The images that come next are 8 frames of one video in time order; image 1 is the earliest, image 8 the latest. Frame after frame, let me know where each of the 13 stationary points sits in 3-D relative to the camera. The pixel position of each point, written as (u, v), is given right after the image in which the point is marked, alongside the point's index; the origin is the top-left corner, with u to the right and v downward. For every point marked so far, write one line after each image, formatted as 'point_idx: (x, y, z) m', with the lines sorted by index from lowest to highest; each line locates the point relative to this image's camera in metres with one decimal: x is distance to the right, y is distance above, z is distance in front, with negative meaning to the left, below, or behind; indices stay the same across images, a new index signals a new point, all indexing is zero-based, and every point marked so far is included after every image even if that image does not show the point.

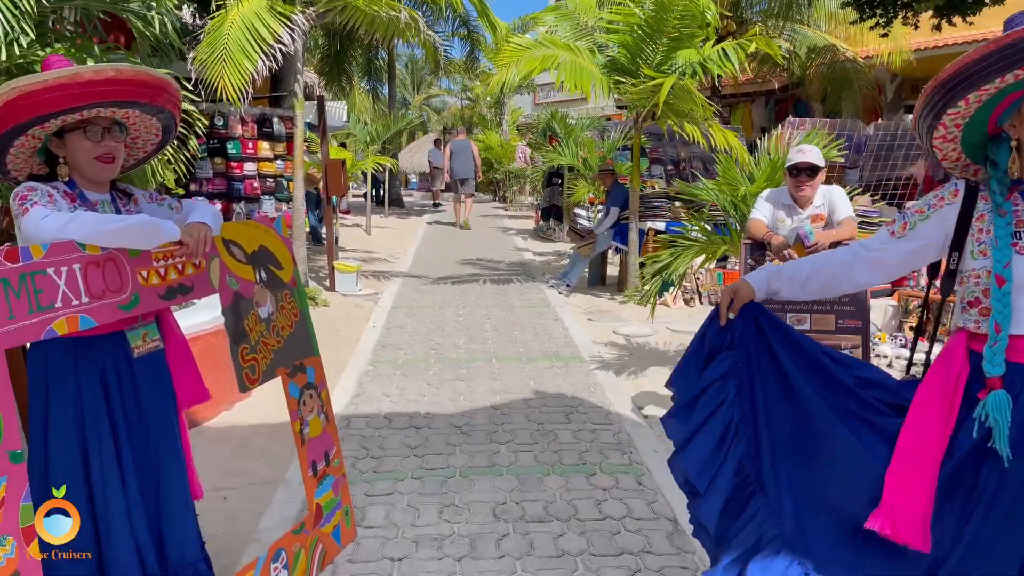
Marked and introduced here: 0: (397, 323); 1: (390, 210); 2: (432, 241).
0: (-1.1, -0.3, +7.4) m
1: (-3.0, +1.9, +19.7) m
2: (-1.4, +0.8, +13.8) m
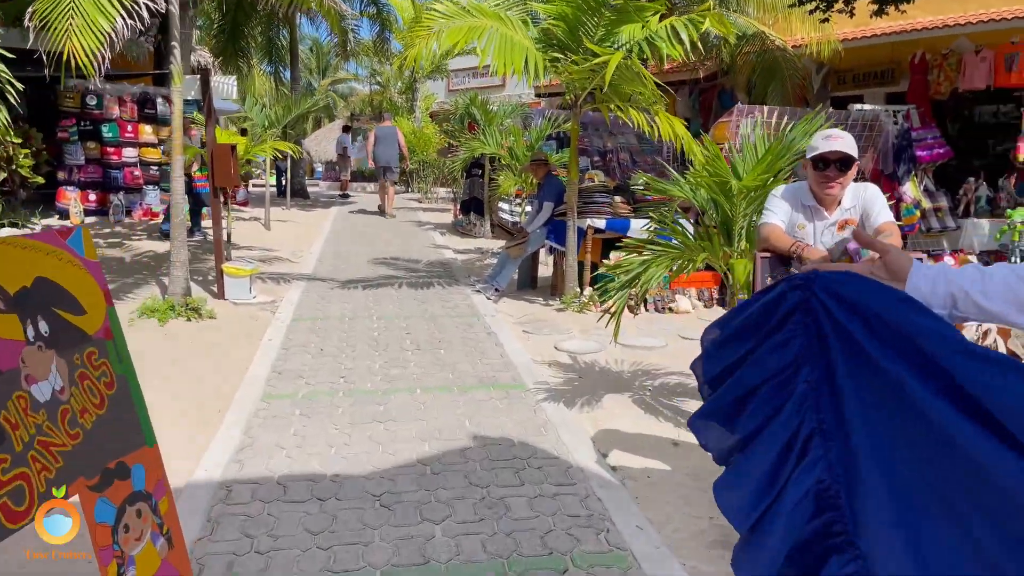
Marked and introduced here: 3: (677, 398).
0: (-1.6, -0.4, +6.2) m
1: (-5.0, +2.0, +18.2) m
2: (-2.7, +0.8, +12.5) m
3: (+1.0, -0.7, +5.0) m
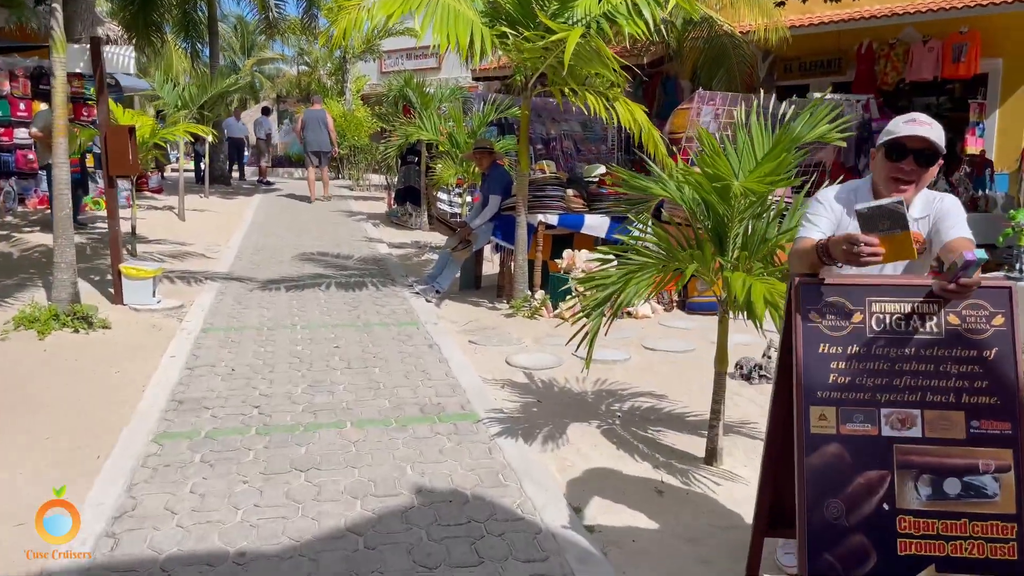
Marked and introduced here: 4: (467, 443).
0: (-2.0, -0.4, +5.3) m
1: (-6.3, +2.1, +16.9) m
2: (-3.6, +0.8, +11.5) m
3: (+0.8, -0.7, +4.3) m
4: (-0.2, -0.8, +3.9) m
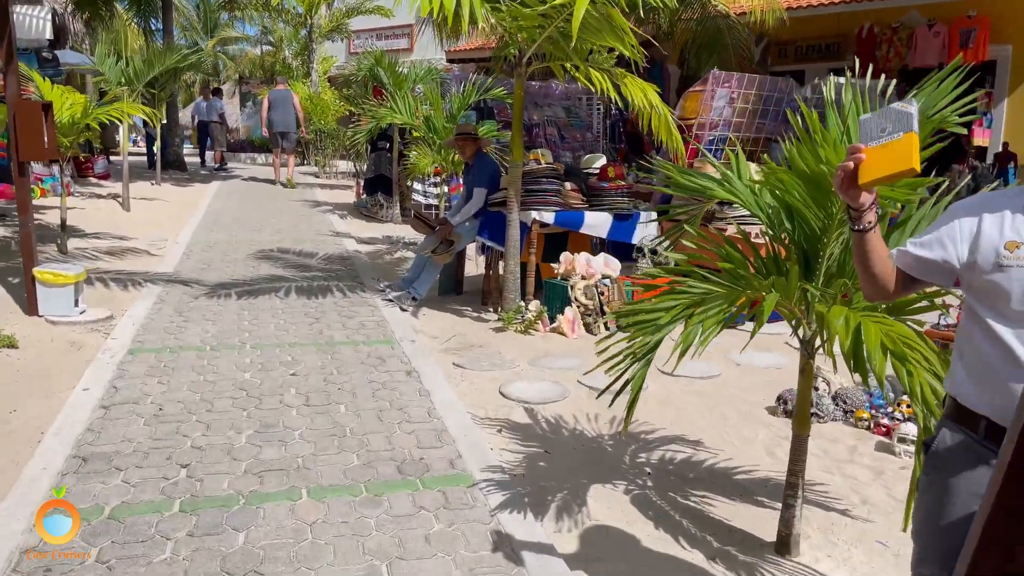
0: (-2.0, -0.5, +4.3) m
1: (-6.8, +2.2, +15.7) m
2: (-3.8, +0.9, +10.4) m
3: (+0.8, -0.9, +3.4) m
4: (-0.2, -0.9, +3.0) m
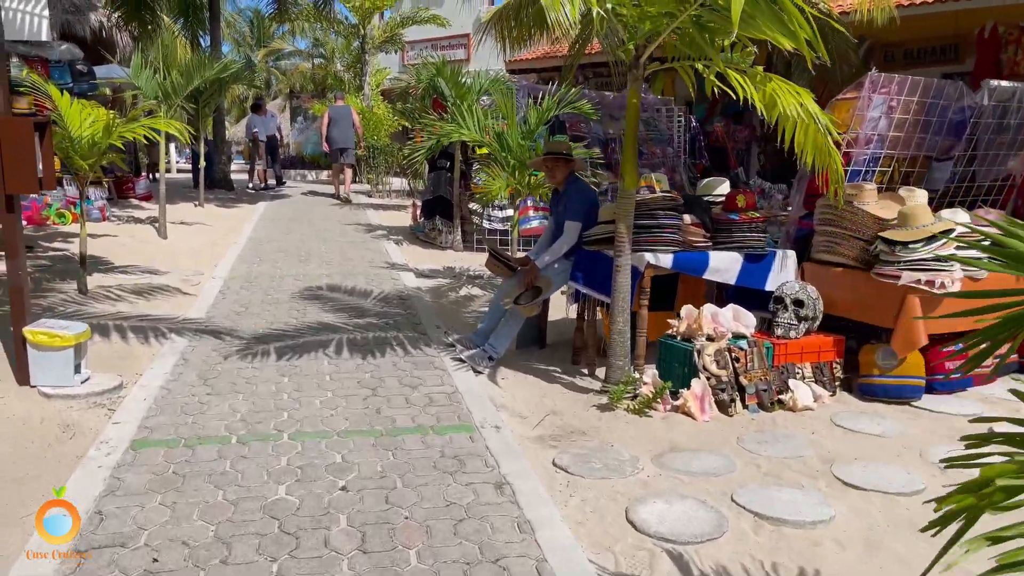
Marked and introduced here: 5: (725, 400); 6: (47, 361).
0: (-1.5, -0.9, +3.1) m
1: (-5.5, +1.7, +14.8) m
2: (-2.9, +0.4, +9.3) m
3: (+1.2, -1.2, +2.0) m
4: (+0.3, -1.2, +1.7) m
5: (+1.2, -0.6, +4.5) m
6: (-2.6, -0.4, +4.5) m
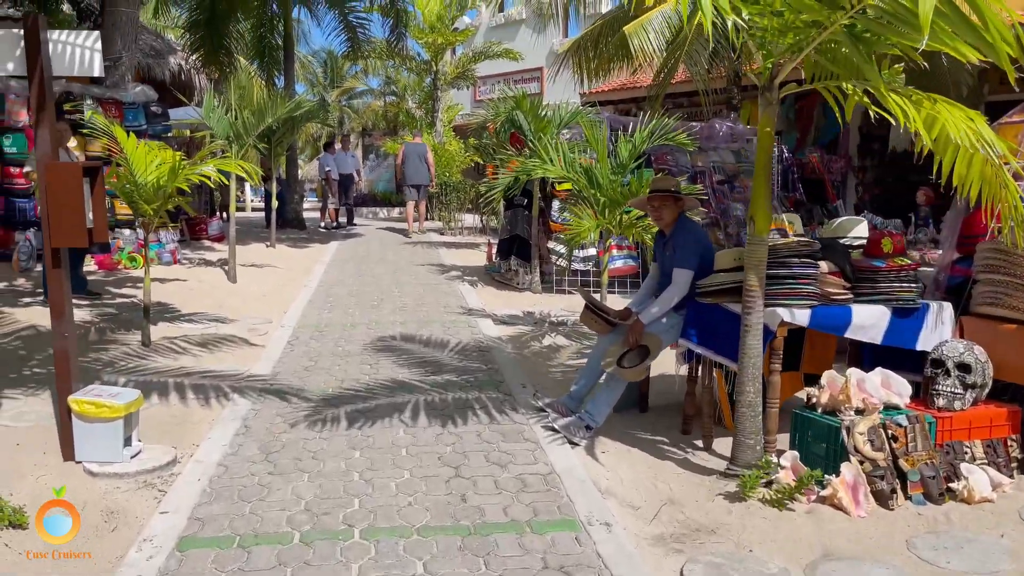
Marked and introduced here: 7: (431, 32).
0: (-1.1, -1.1, +2.5) m
1: (-4.2, +1.0, +14.6) m
2: (-2.0, -0.1, +8.8) m
3: (+1.5, -1.4, +1.2) m
4: (+0.5, -1.4, +0.9) m
5: (+1.7, -0.9, +3.7) m
6: (-2.1, -0.7, +4.0) m
7: (-1.8, +5.7, +17.9) m
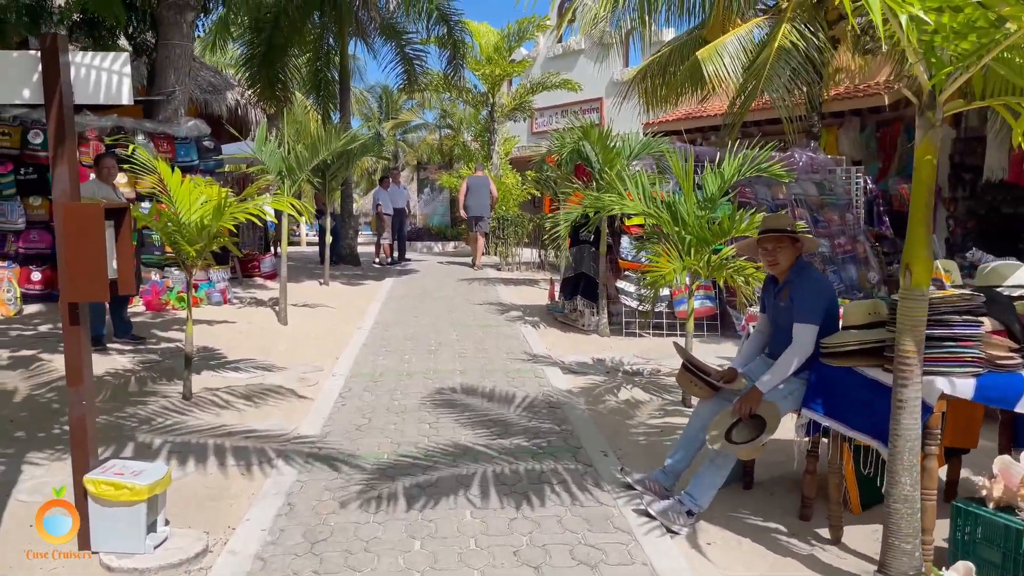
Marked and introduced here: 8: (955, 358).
0: (-0.8, -1.3, +1.8) m
1: (-3.1, +0.3, +14.2) m
2: (-1.3, -0.5, +8.2) m
3: (+1.7, -1.5, +0.3) m
4: (+0.7, -1.5, +0.2) m
5: (+2.1, -1.2, +2.9) m
6: (-1.7, -1.0, +3.4) m
7: (-0.5, +4.9, +17.5) m
8: (+1.8, -0.3, +3.2) m
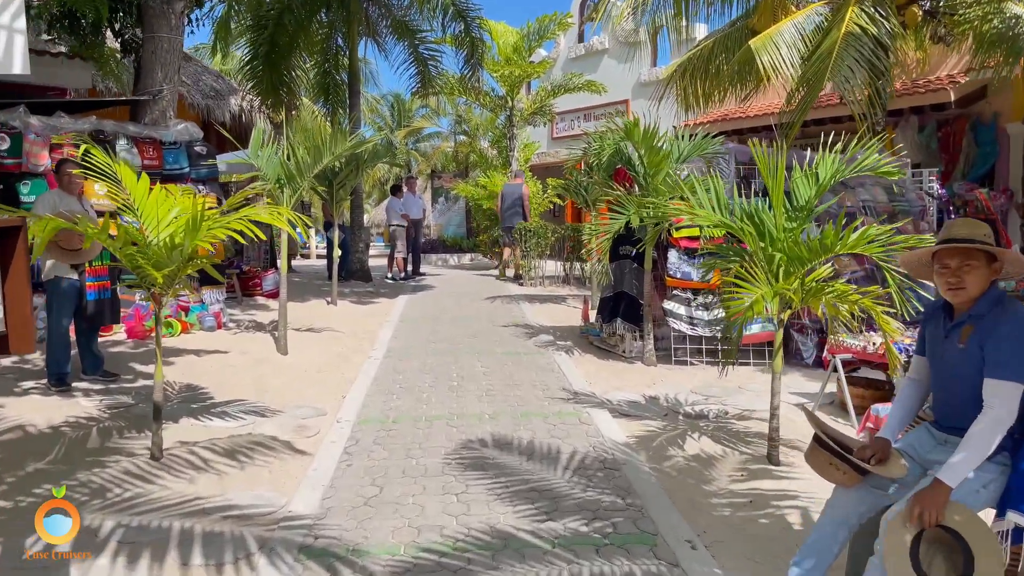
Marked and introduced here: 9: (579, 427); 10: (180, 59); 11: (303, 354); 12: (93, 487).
0: (-0.6, -1.5, +0.7) m
1: (-2.7, 0.0, +13.1) m
2: (-1.0, -0.7, +7.1) m
3: (+1.9, -1.6, -0.8) m
4: (+0.9, -1.6, -1.0) m
5: (+2.3, -1.3, +1.7) m
6: (-1.4, -1.1, +2.3) m
7: (-0.1, +4.6, +16.4) m
8: (+2.0, -0.4, +2.1) m
9: (+0.5, -0.9, +5.6) m
10: (-3.6, +2.5, +8.8) m
11: (-2.0, -0.6, +7.8) m
12: (-2.3, -1.1, +4.3) m
